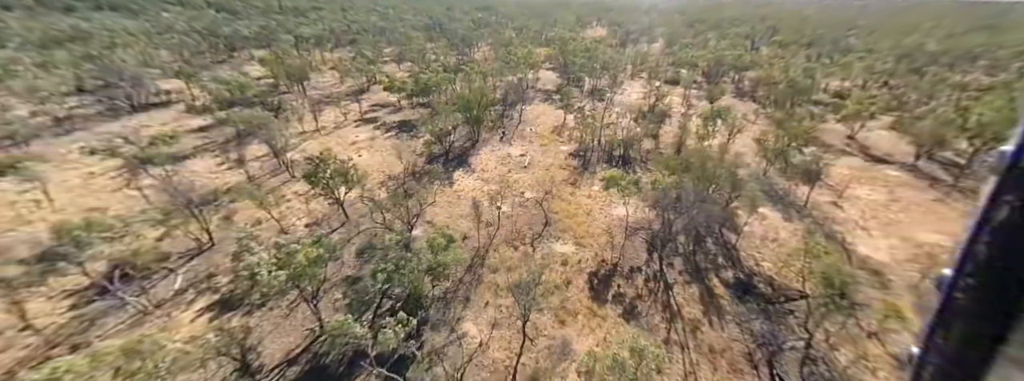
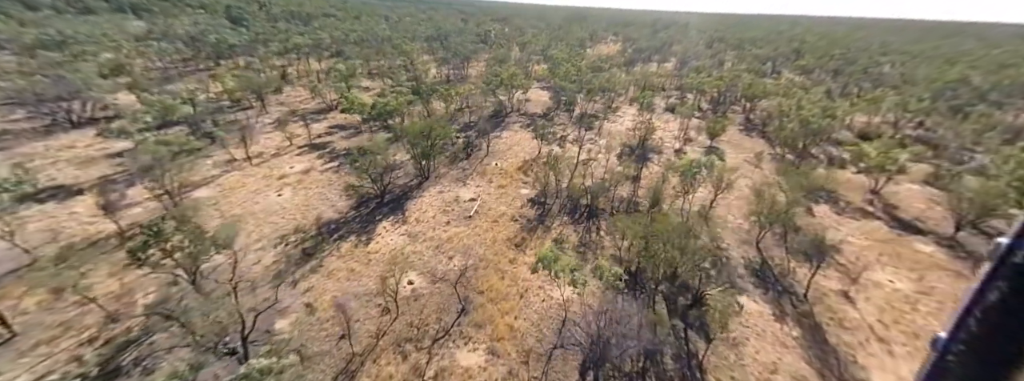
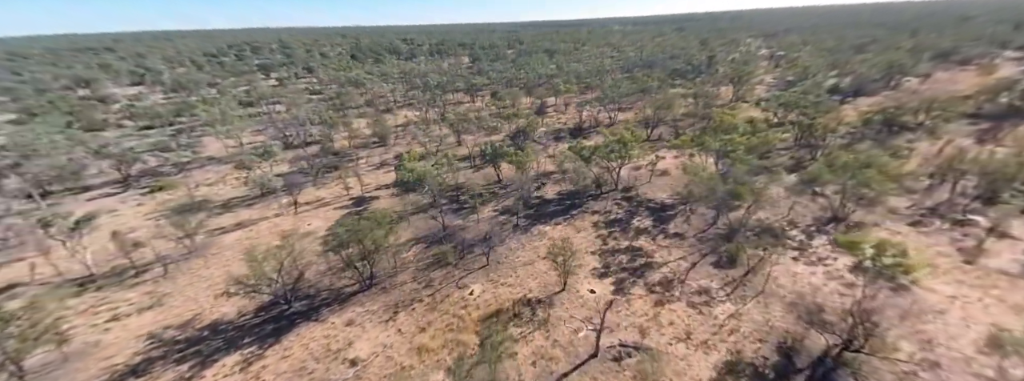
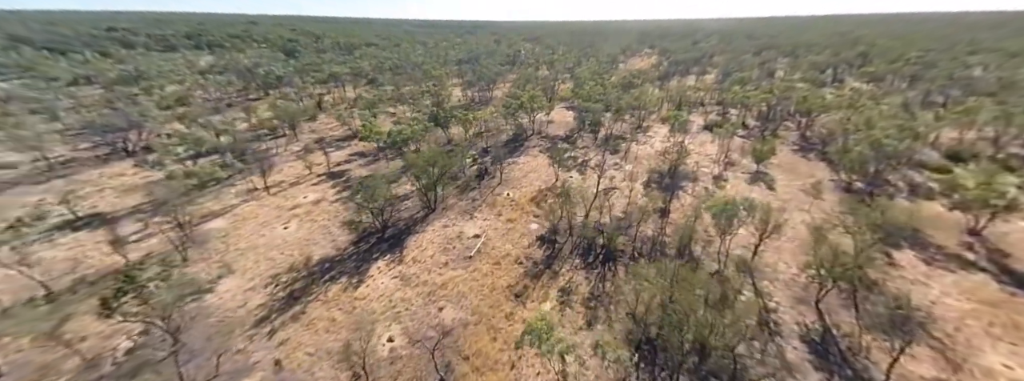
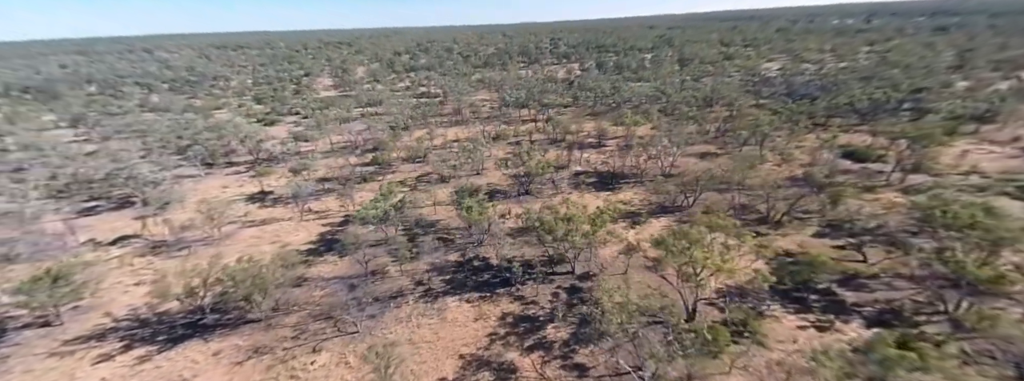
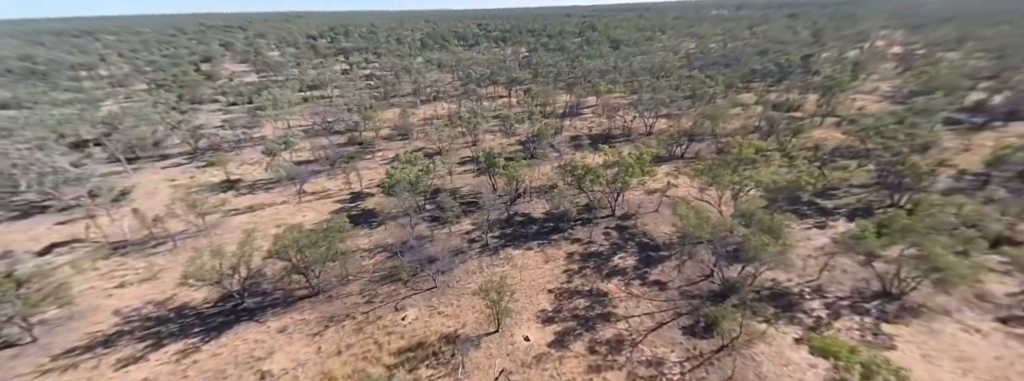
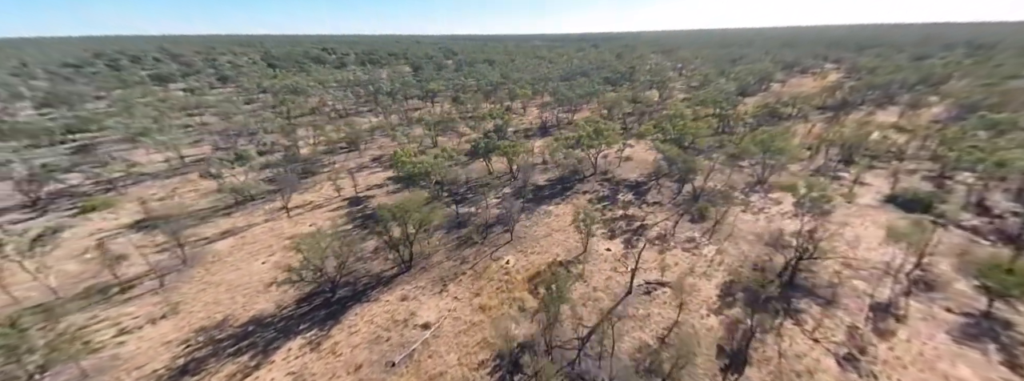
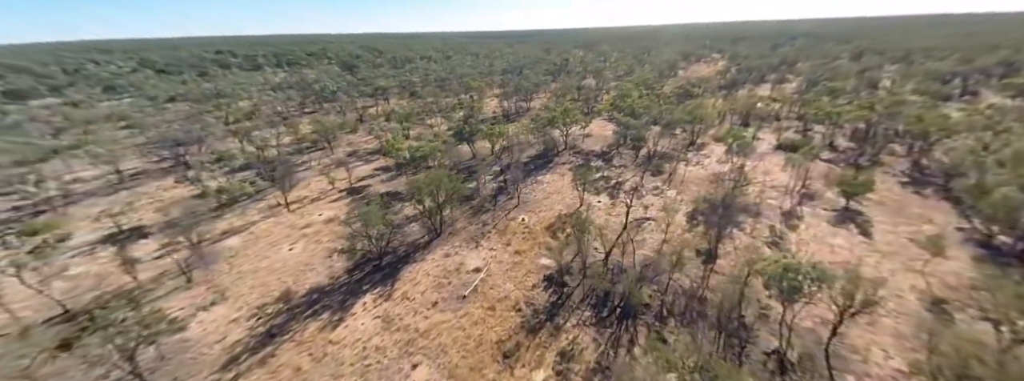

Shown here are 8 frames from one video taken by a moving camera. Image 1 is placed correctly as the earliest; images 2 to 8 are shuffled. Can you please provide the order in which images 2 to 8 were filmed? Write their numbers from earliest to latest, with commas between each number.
2, 4, 8, 7, 3, 6, 5
